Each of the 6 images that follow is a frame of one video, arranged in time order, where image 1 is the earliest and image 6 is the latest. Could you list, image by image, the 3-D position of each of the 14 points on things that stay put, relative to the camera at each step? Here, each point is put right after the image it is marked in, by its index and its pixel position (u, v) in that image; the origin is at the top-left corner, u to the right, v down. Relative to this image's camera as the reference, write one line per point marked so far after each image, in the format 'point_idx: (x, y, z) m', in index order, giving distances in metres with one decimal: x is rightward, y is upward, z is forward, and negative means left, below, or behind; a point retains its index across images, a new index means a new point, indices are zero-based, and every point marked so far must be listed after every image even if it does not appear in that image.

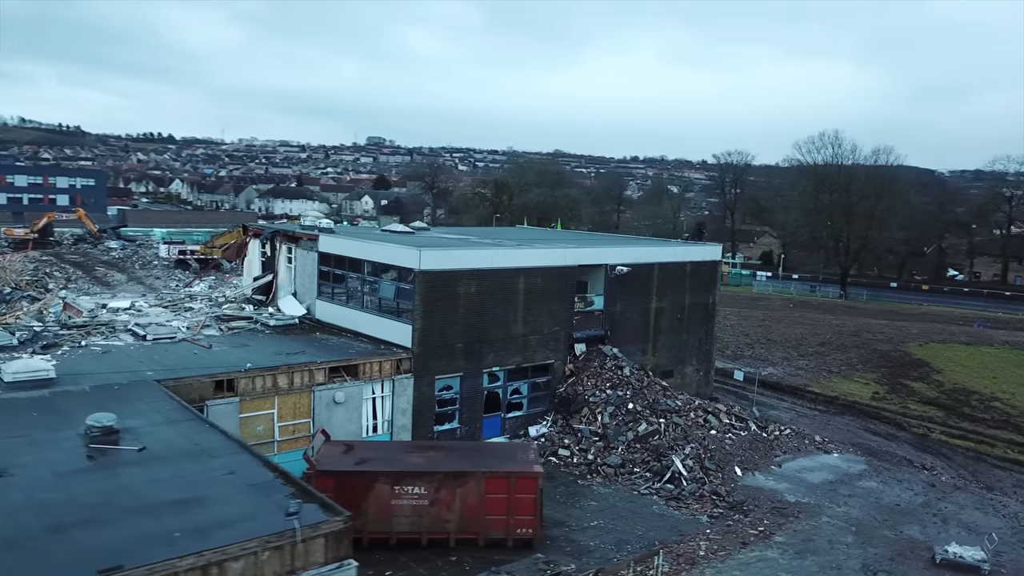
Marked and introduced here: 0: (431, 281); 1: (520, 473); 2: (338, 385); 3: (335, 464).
0: (-1.7, +0.1, +17.0) m
1: (+0.1, -3.0, +12.9) m
2: (-3.4, -1.9, +15.9) m
3: (-2.8, -2.8, +12.9) m
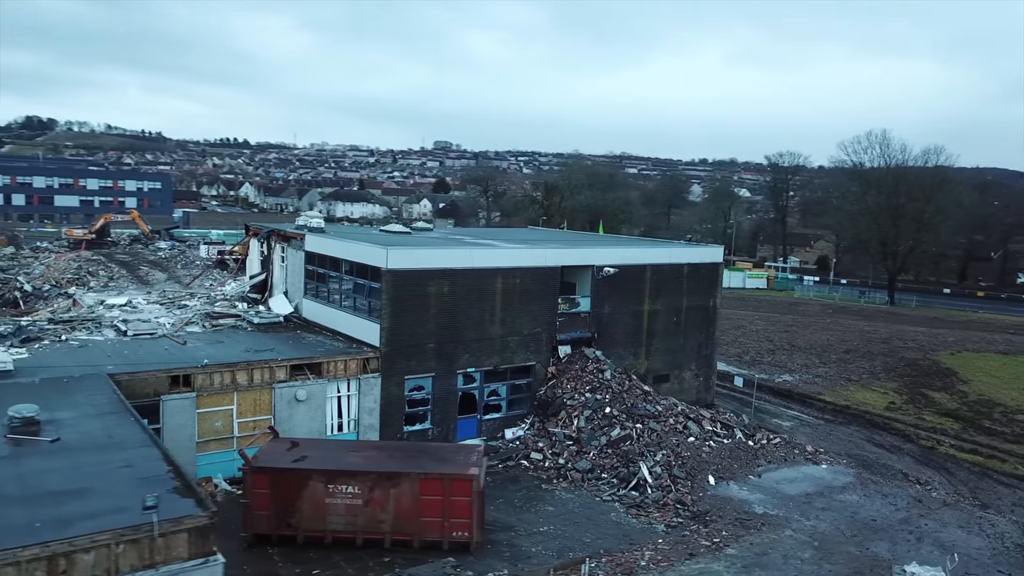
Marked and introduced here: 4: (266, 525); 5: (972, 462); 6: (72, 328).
0: (-2.4, +0.2, +16.9) m
1: (-0.9, -2.9, +12.6) m
2: (-4.2, -1.9, +15.9) m
3: (-3.8, -2.8, +12.9) m
4: (-3.9, -3.8, +12.8) m
5: (+10.9, -4.1, +19.0) m
6: (-9.9, -0.9, +18.0) m
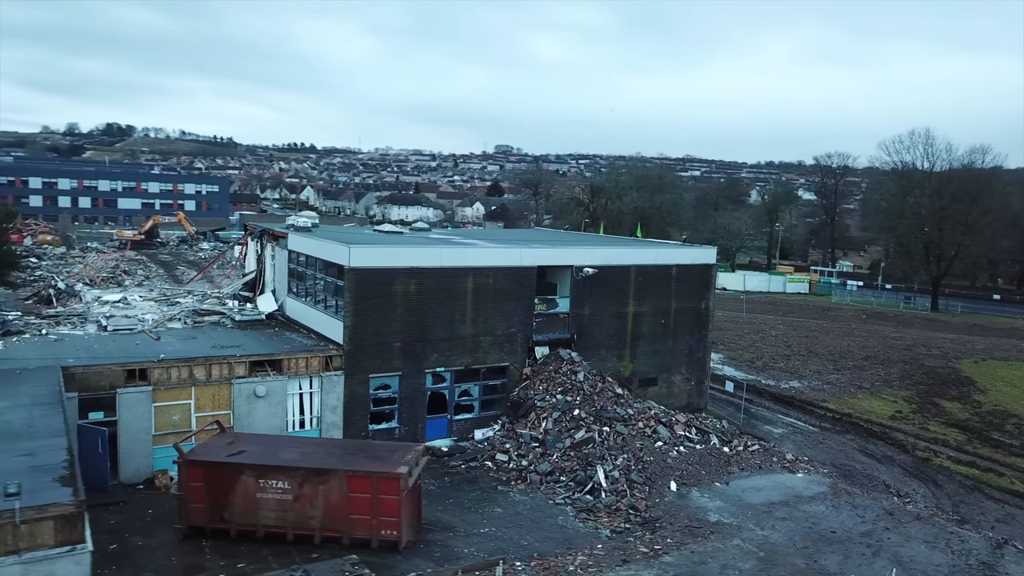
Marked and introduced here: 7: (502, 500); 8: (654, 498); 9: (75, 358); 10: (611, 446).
0: (-3.2, +0.2, +17.0) m
1: (-2.0, -2.9, +12.6) m
2: (-5.1, -1.8, +16.1) m
3: (-4.9, -2.7, +13.1) m
4: (-5.0, -3.7, +12.9) m
5: (+10.2, -4.2, +18.1) m
6: (-10.6, -0.8, +18.7) m
7: (-0.2, -4.0, +15.4) m
8: (+2.7, -4.0, +15.4) m
9: (-8.3, -1.3, +15.3) m
10: (+2.0, -3.3, +16.6) m
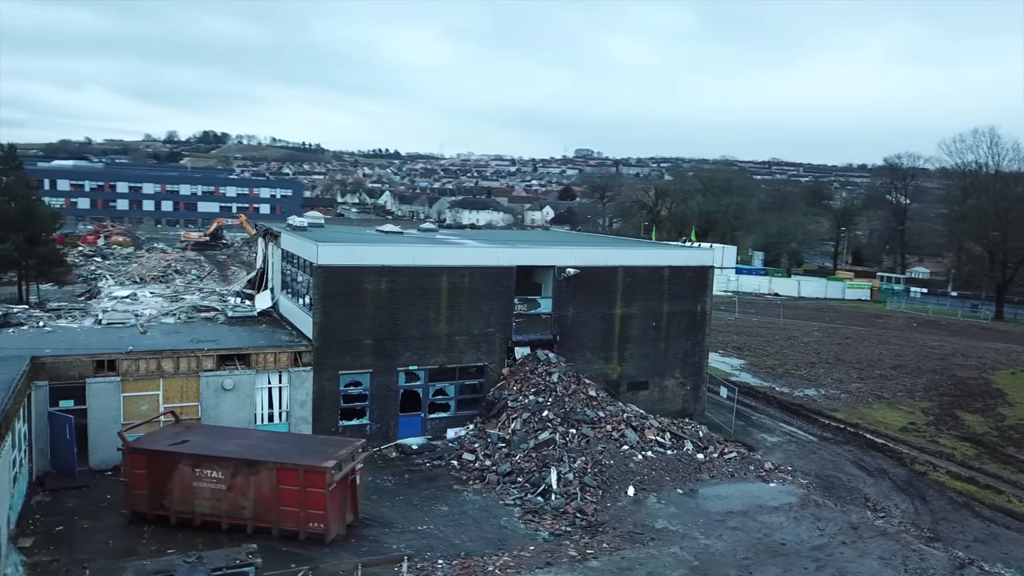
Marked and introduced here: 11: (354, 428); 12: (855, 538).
0: (-3.9, +0.2, +17.3) m
1: (-3.2, -2.8, +12.8) m
2: (-5.9, -1.7, +16.6) m
3: (-6.1, -2.6, +13.5) m
4: (-6.2, -3.6, +13.4) m
5: (+9.4, -4.3, +17.0) m
6: (-11.1, -0.7, +19.7) m
7: (-1.1, -4.0, +15.3) m
8: (+1.7, -4.0, +15.1) m
9: (-9.2, -1.2, +16.1) m
10: (+1.2, -3.3, +16.4) m
11: (-3.5, -3.1, +17.9) m
12: (+6.0, -4.4, +14.0) m
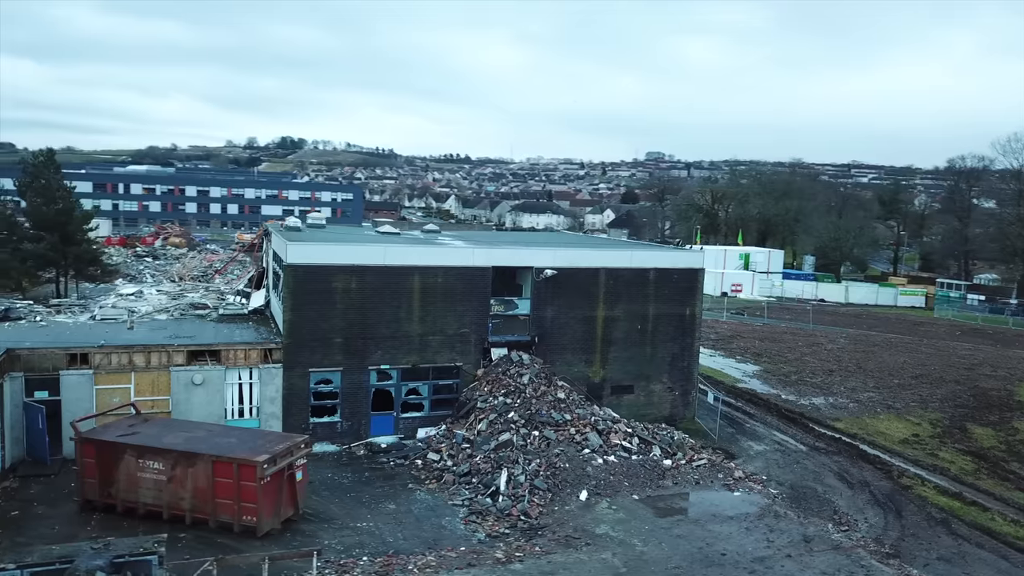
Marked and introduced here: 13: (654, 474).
0: (-4.6, +0.3, +17.6) m
1: (-4.4, -2.8, +13.0) m
2: (-6.7, -1.7, +17.1) m
3: (-7.1, -2.5, +14.0) m
4: (-7.3, -3.5, +13.9) m
5: (+8.6, -4.4, +16.1) m
6: (-11.6, -0.6, +20.6) m
7: (-2.1, -4.0, +15.4) m
8: (+0.8, -4.0, +14.9) m
9: (-10.0, -1.1, +16.9) m
10: (+0.4, -3.3, +16.2) m
11: (-4.2, -3.1, +18.1) m
12: (+4.9, -4.4, +13.5) m
13: (+2.9, -3.8, +16.4) m
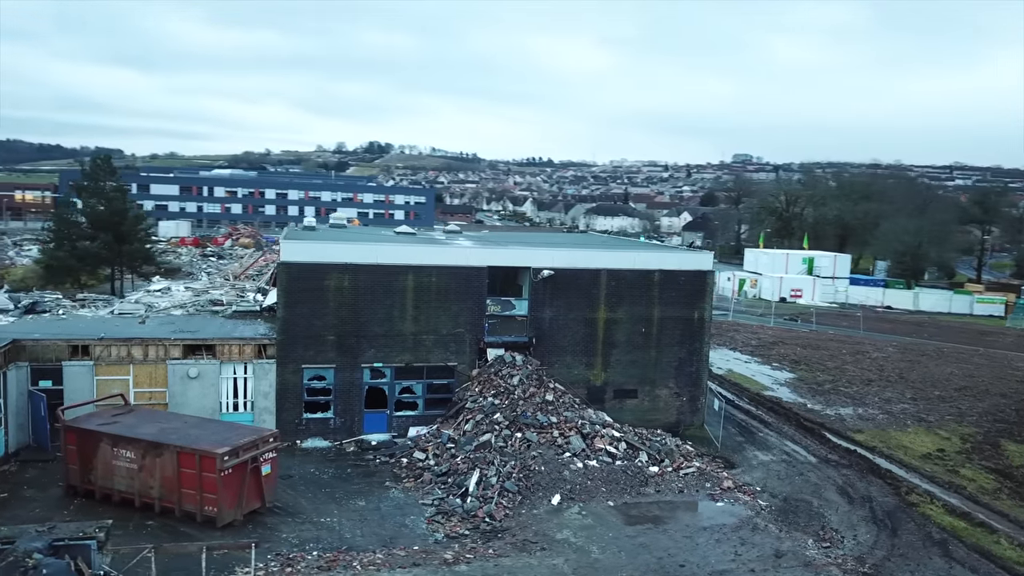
0: (-4.9, +0.3, +17.9) m
1: (-5.1, -2.7, +13.3) m
2: (-7.0, -1.6, +17.6) m
3: (-7.8, -2.4, +14.6) m
4: (-7.9, -3.4, +14.5) m
5: (+8.1, -4.5, +15.1) m
6: (-11.5, -0.5, +21.6) m
7: (-2.6, -4.0, +15.5) m
8: (+0.2, -4.0, +14.6) m
9: (-10.3, -1.0, +17.7) m
10: (-0.1, -3.3, +16.0) m
11: (-4.4, -3.0, +18.4) m
12: (+4.1, -4.4, +12.8) m
13: (+2.5, -3.8, +15.9) m
